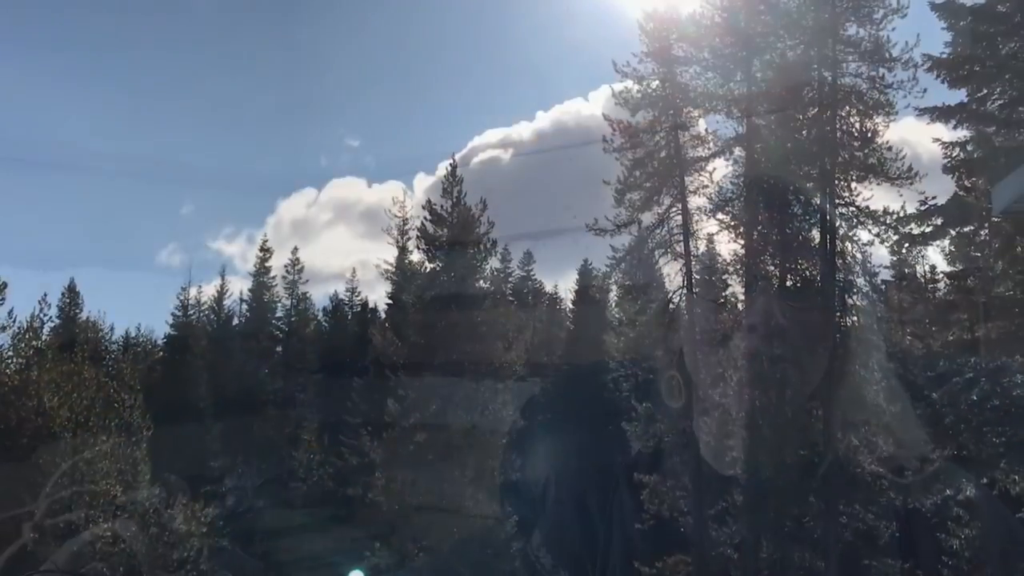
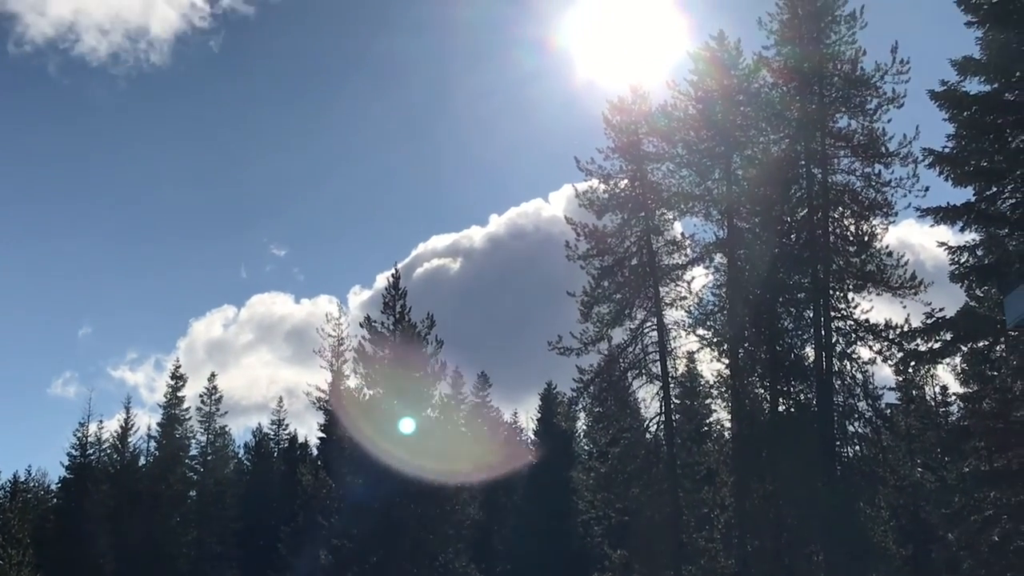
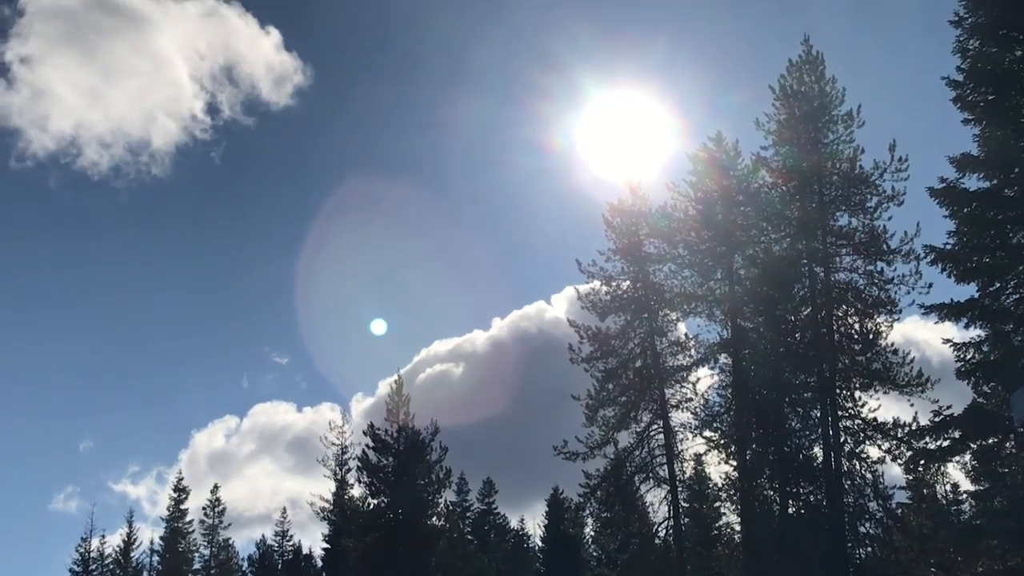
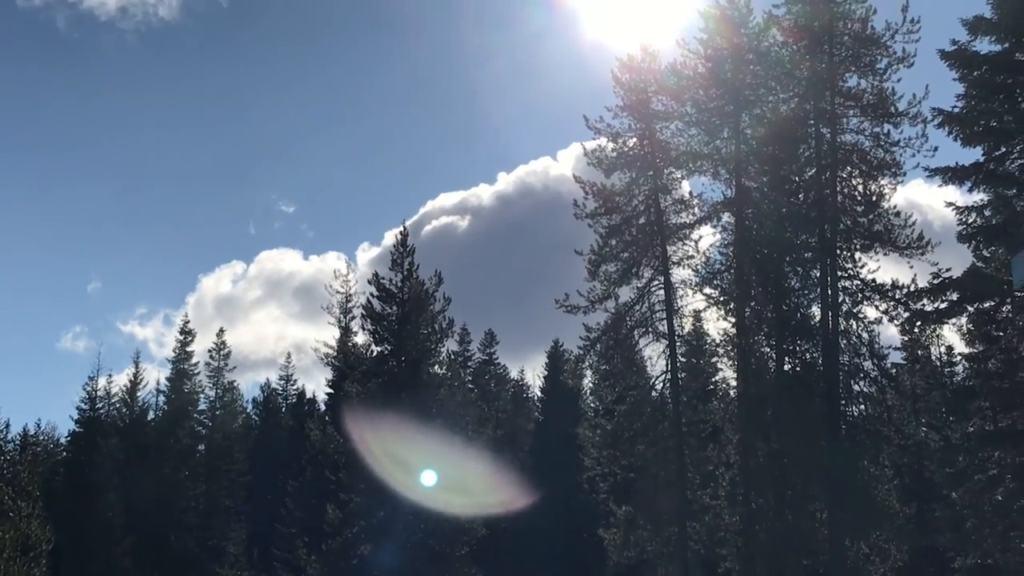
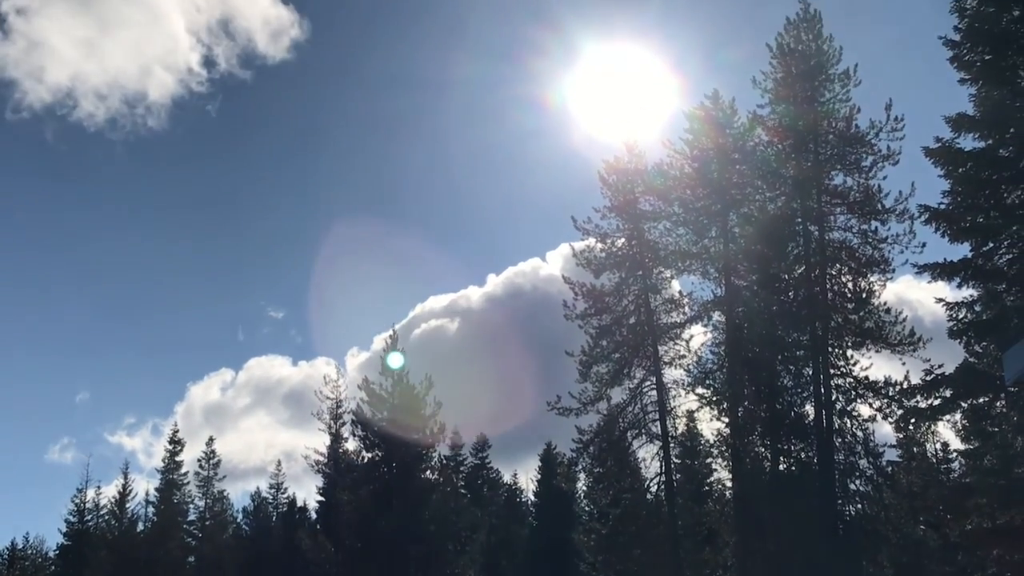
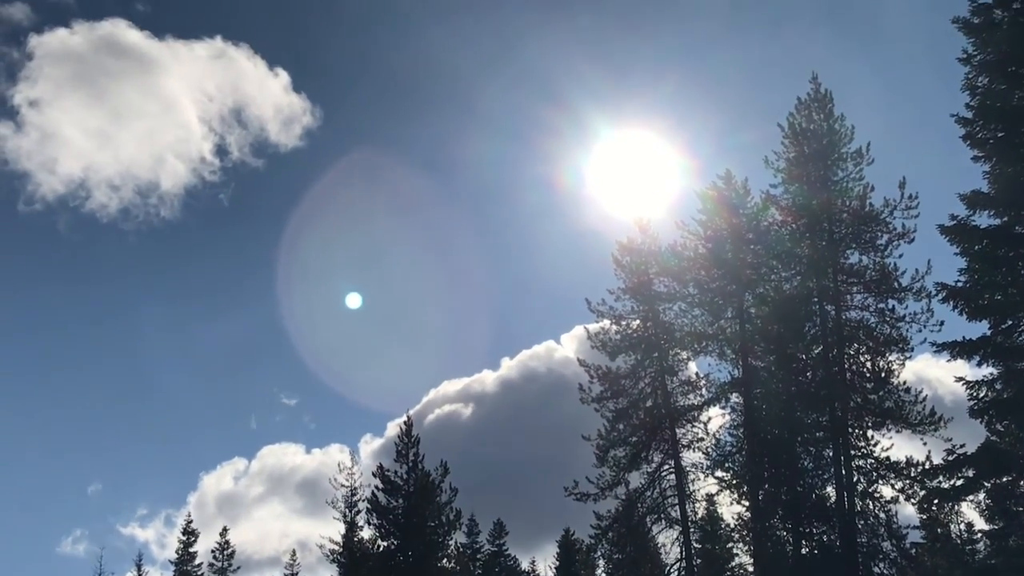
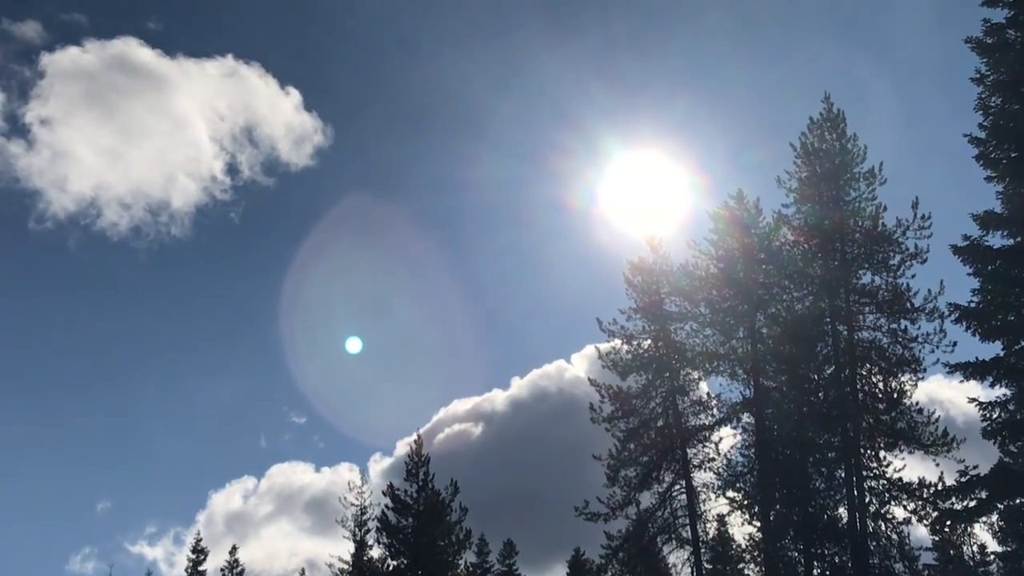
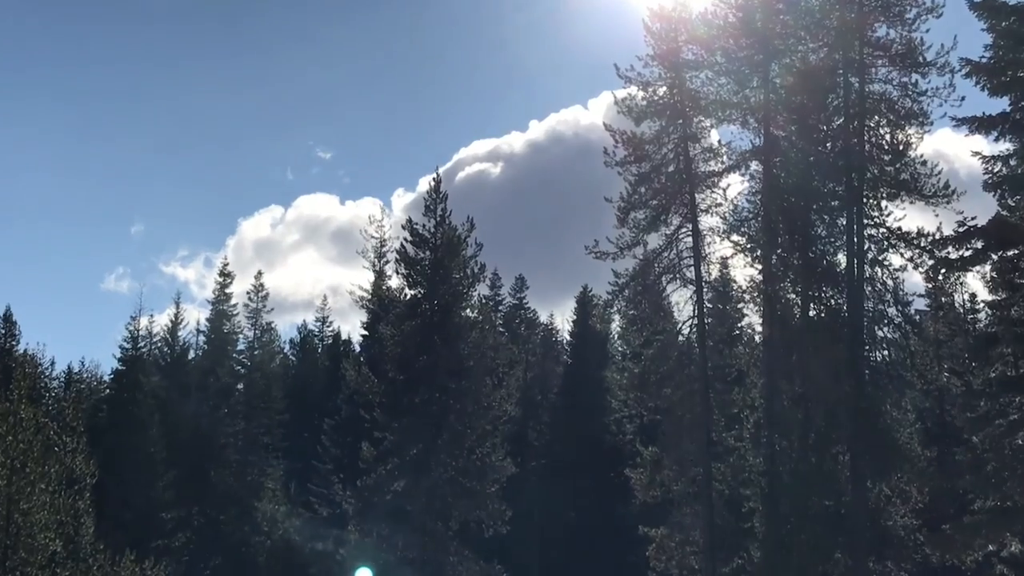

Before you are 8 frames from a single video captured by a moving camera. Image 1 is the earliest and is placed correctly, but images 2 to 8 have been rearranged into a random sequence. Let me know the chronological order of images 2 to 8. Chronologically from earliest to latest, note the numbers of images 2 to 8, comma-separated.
8, 4, 2, 5, 3, 6, 7
